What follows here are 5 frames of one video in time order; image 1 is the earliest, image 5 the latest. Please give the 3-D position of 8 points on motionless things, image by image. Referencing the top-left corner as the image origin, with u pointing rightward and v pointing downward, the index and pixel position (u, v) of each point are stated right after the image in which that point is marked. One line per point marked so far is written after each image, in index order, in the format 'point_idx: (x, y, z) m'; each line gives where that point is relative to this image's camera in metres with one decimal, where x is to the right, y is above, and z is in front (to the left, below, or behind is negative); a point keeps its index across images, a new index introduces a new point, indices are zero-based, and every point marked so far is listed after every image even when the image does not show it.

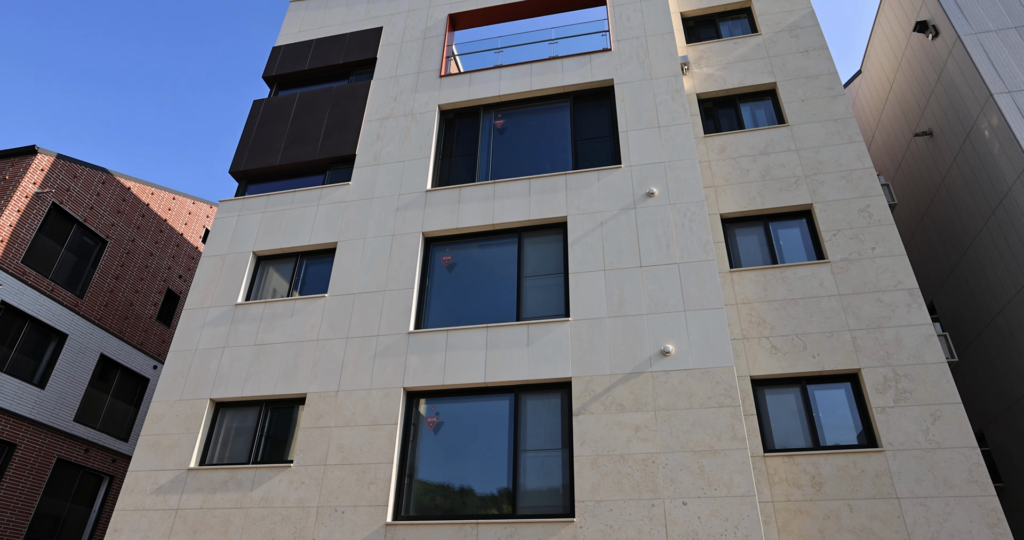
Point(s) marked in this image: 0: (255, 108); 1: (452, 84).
0: (-6.6, +4.3, +16.9) m
1: (-1.4, +4.5, +15.3) m
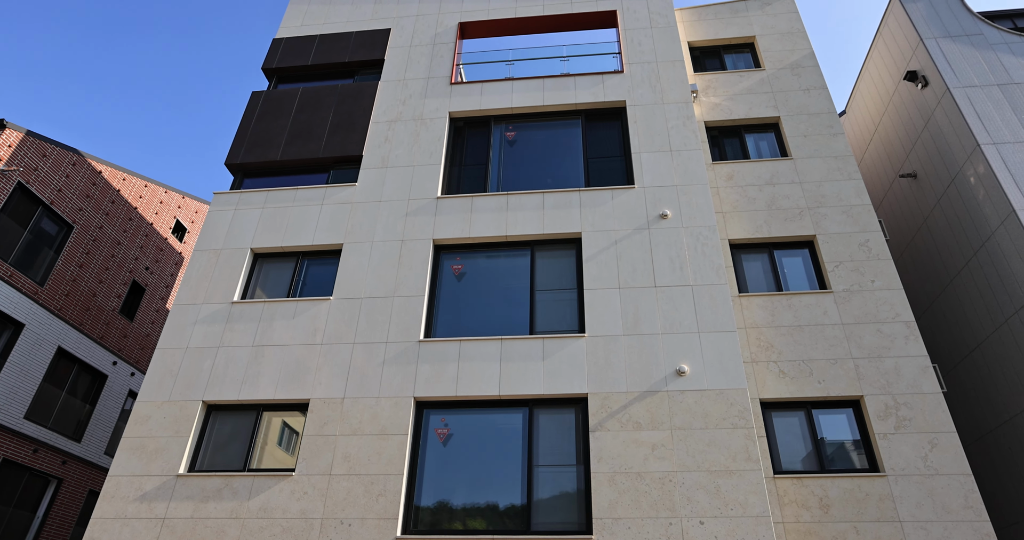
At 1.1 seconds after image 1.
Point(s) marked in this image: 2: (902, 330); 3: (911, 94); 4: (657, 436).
0: (-6.5, +4.3, +16.4) m
1: (-1.2, +4.3, +15.3) m
2: (+6.8, -1.1, +10.9) m
3: (+9.1, +3.9, +14.1) m
4: (+2.4, -2.7, +10.3) m
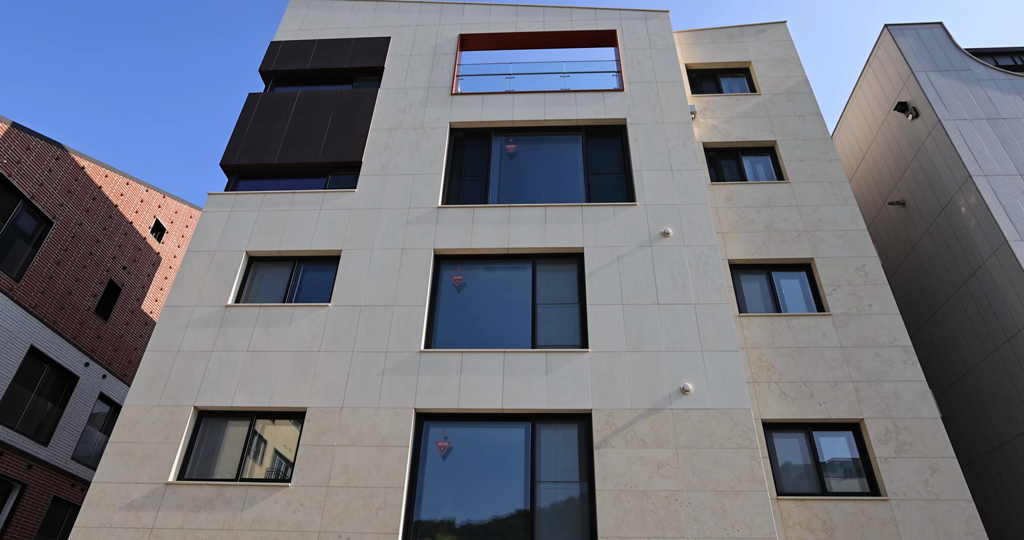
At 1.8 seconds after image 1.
0: (-6.5, +4.2, +16.1) m
1: (-1.2, +4.0, +15.3) m
2: (+6.9, -1.5, +11.2) m
3: (+9.1, +3.3, +14.6) m
4: (+2.5, -3.0, +10.4) m
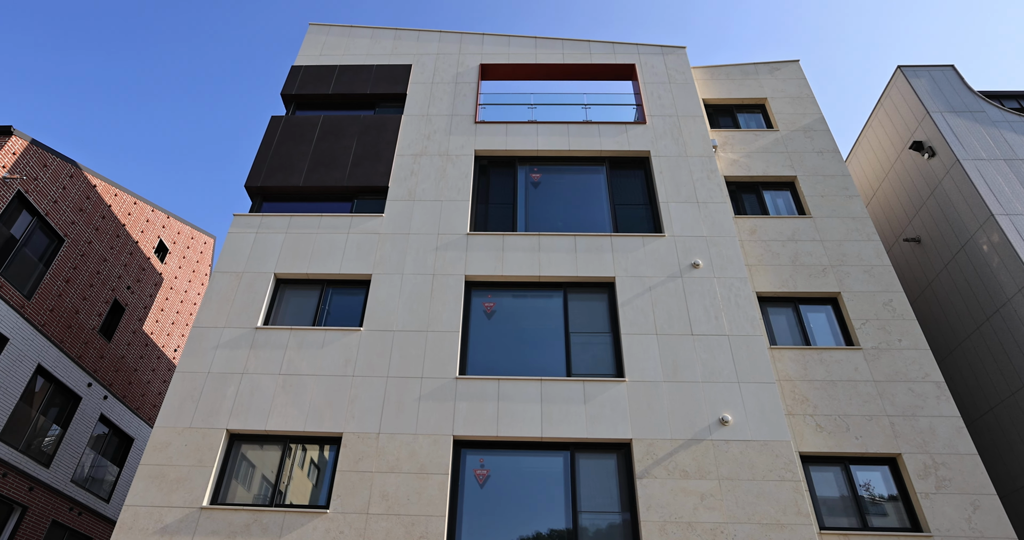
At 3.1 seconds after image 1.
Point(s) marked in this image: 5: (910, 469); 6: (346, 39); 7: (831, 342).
0: (-6.0, +3.7, +16.0) m
1: (-0.6, +3.4, +15.5) m
2: (+7.6, -2.2, +11.5) m
3: (+9.7, +2.5, +15.2) m
4: (+3.2, -3.5, +10.5) m
5: (+6.7, -3.3, +10.7) m
6: (-4.6, +6.5, +17.8) m
7: (+6.3, -1.4, +12.5) m
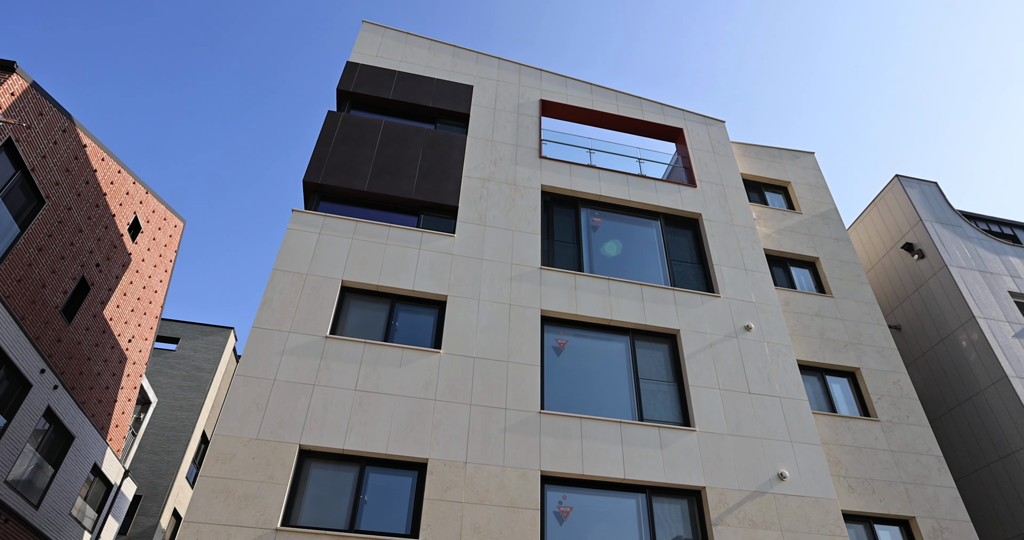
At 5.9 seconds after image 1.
0: (-4.3, +3.6, +15.4) m
1: (+1.0, +2.5, +15.9) m
2: (+8.9, -4.1, +13.5) m
3: (+10.9, +0.2, +17.7) m
4: (+4.7, -4.8, +11.5) m
5: (+8.1, -5.1, +12.5) m
6: (-3.0, +6.2, +17.5) m
7: (+7.6, -3.1, +14.2) m
